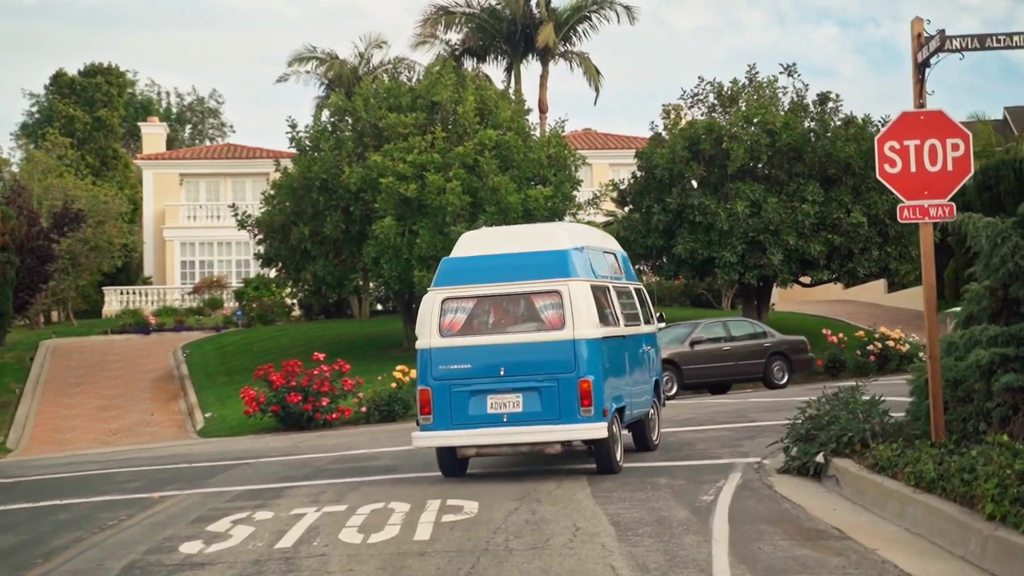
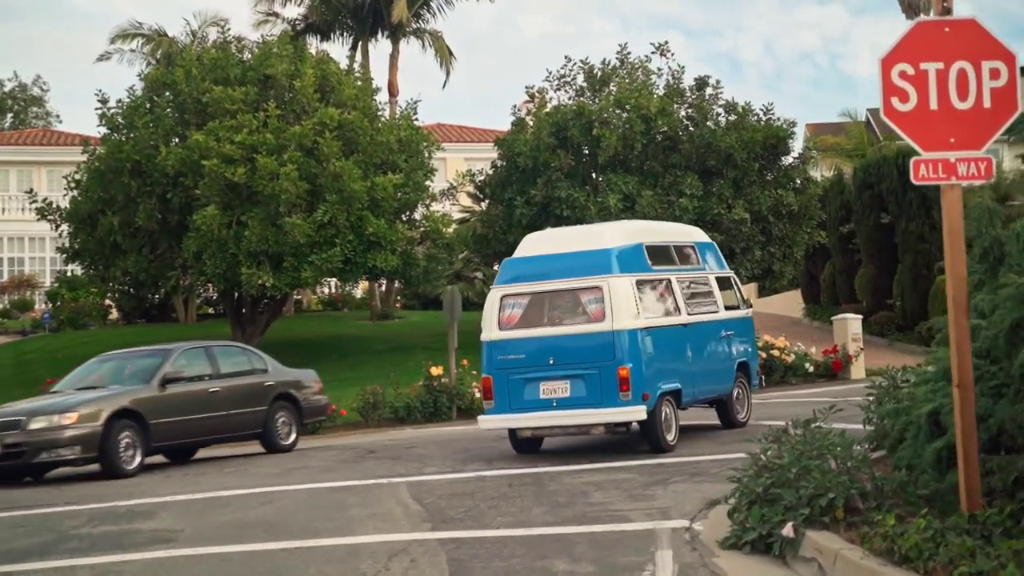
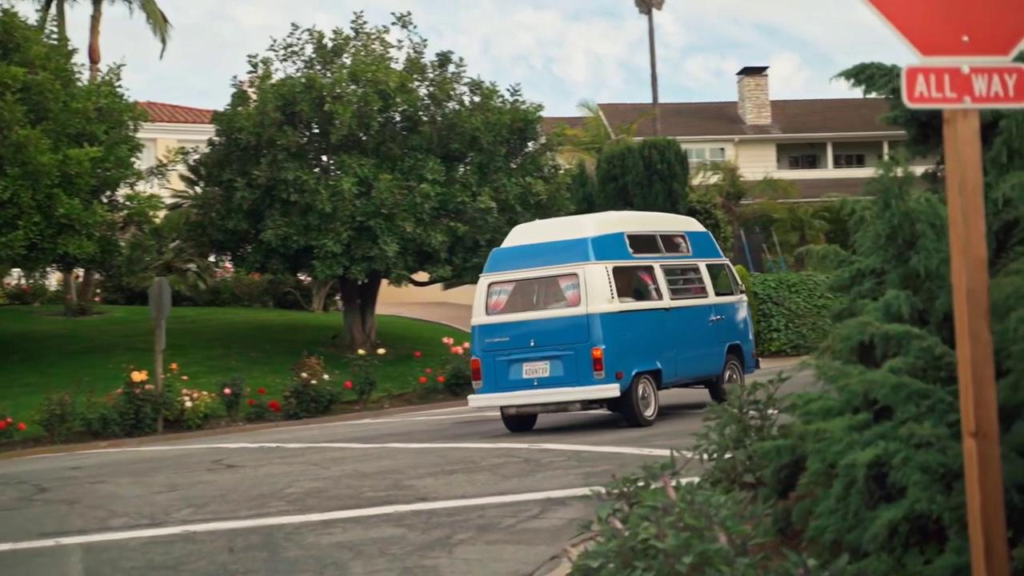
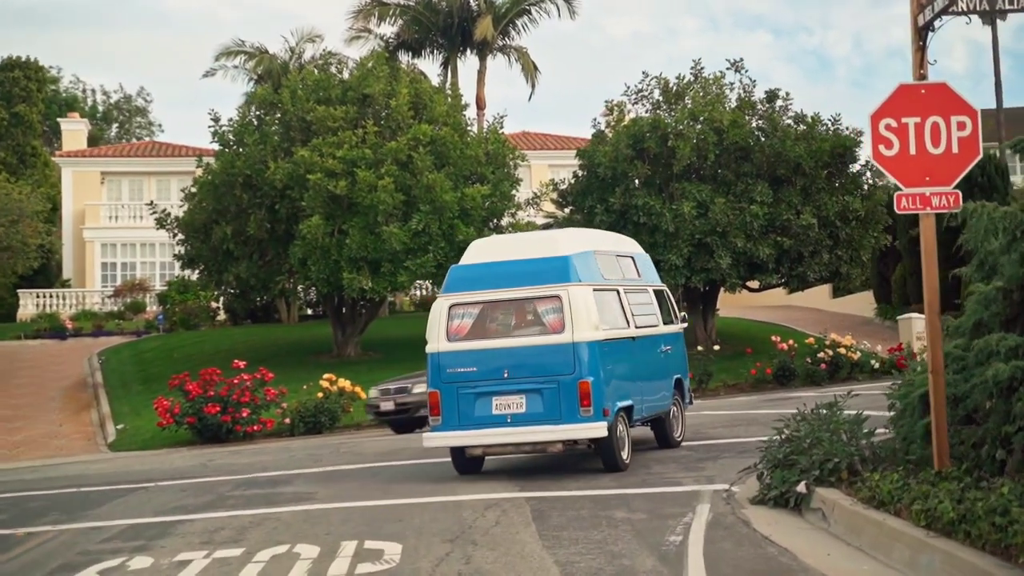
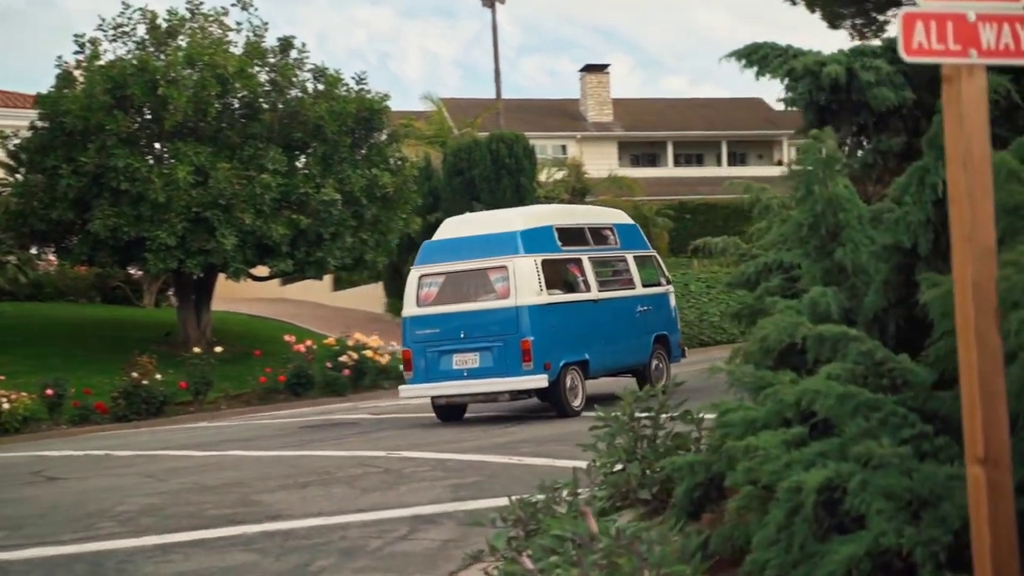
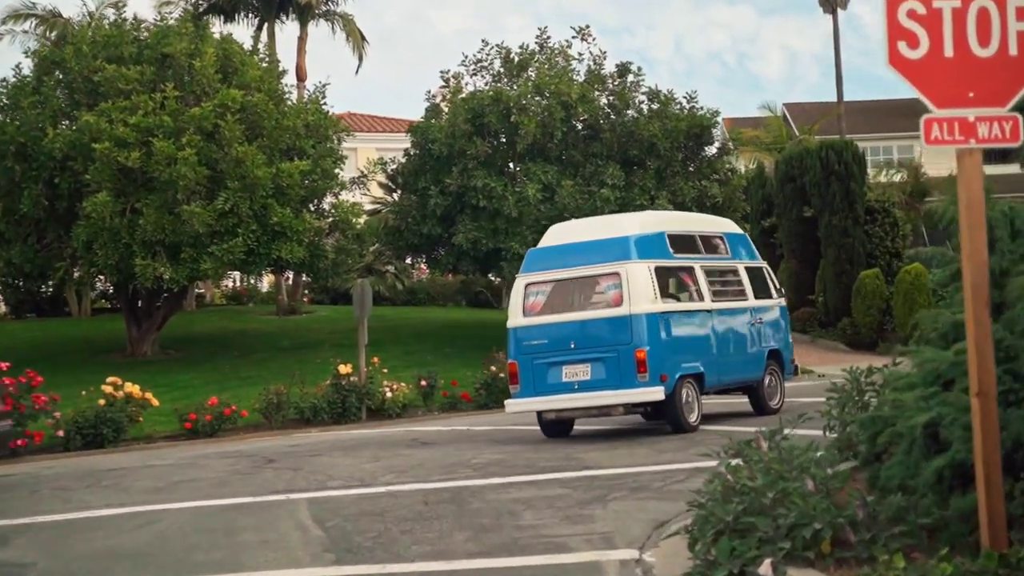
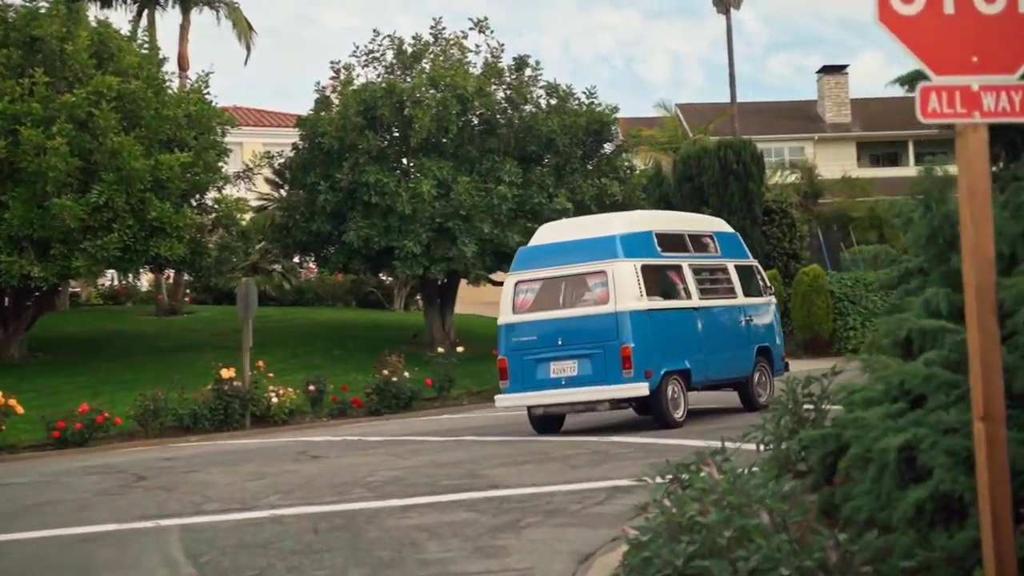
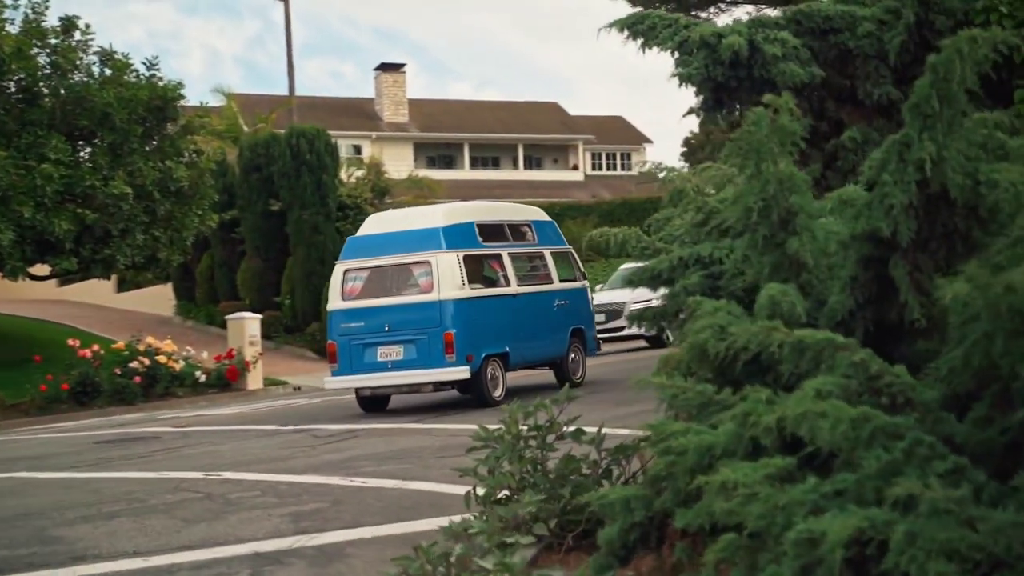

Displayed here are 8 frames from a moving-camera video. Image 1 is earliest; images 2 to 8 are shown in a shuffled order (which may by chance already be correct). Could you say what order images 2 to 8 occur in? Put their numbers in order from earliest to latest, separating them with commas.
4, 2, 6, 7, 3, 5, 8
